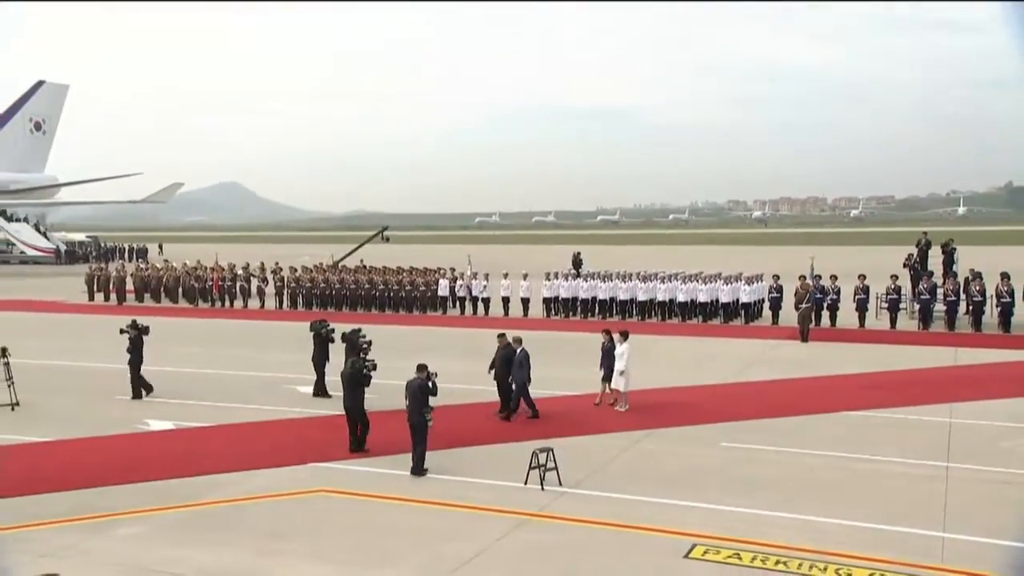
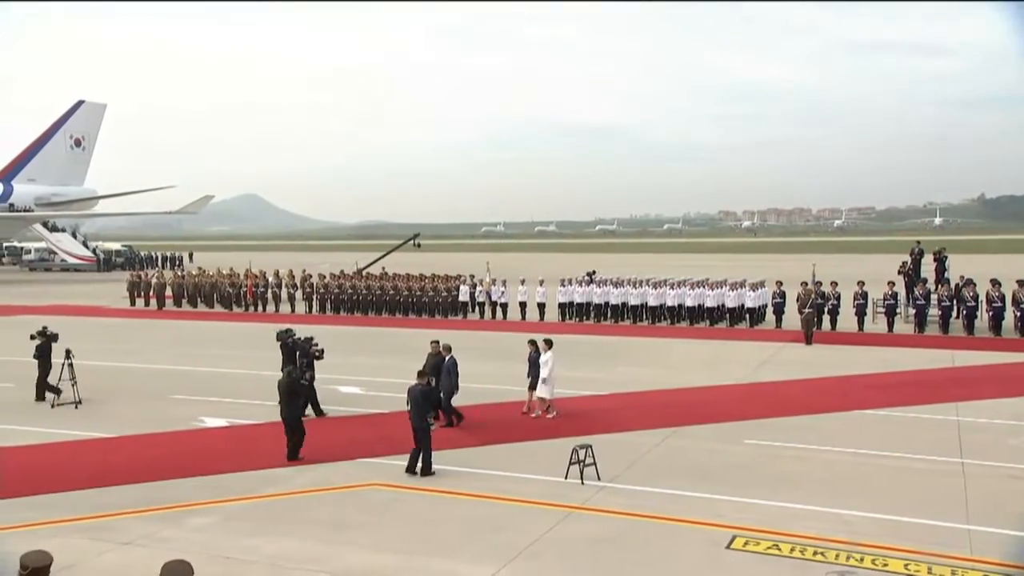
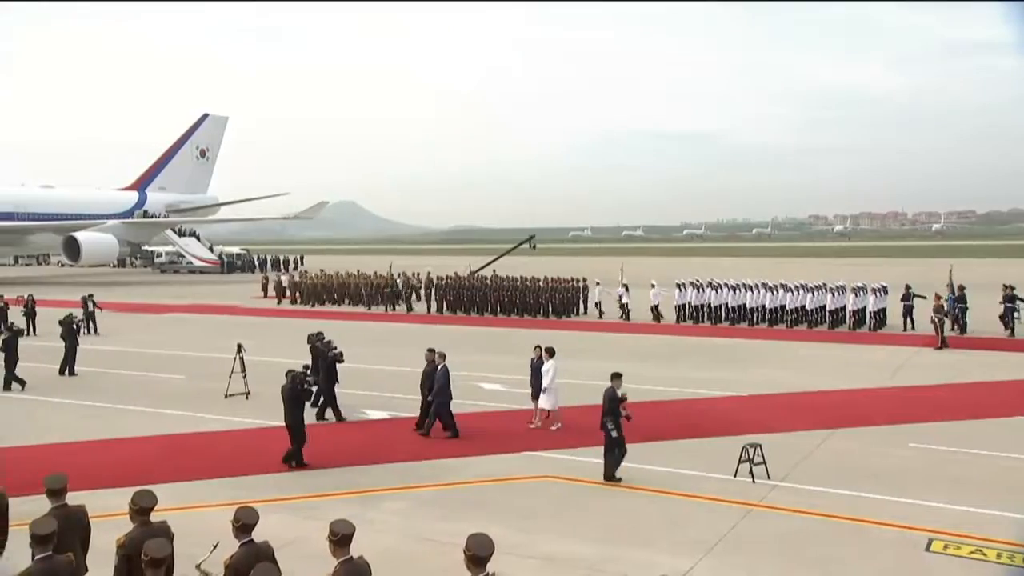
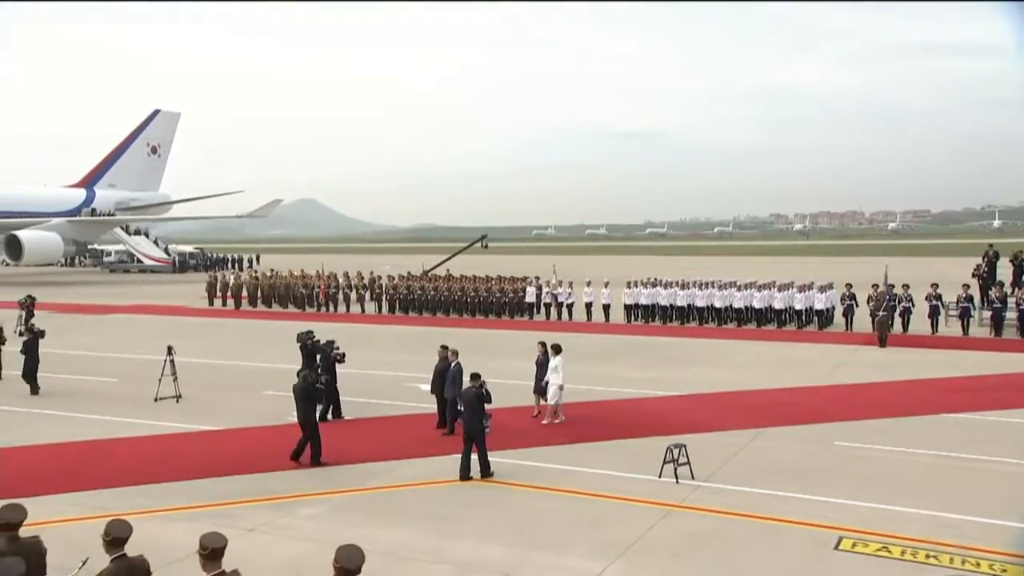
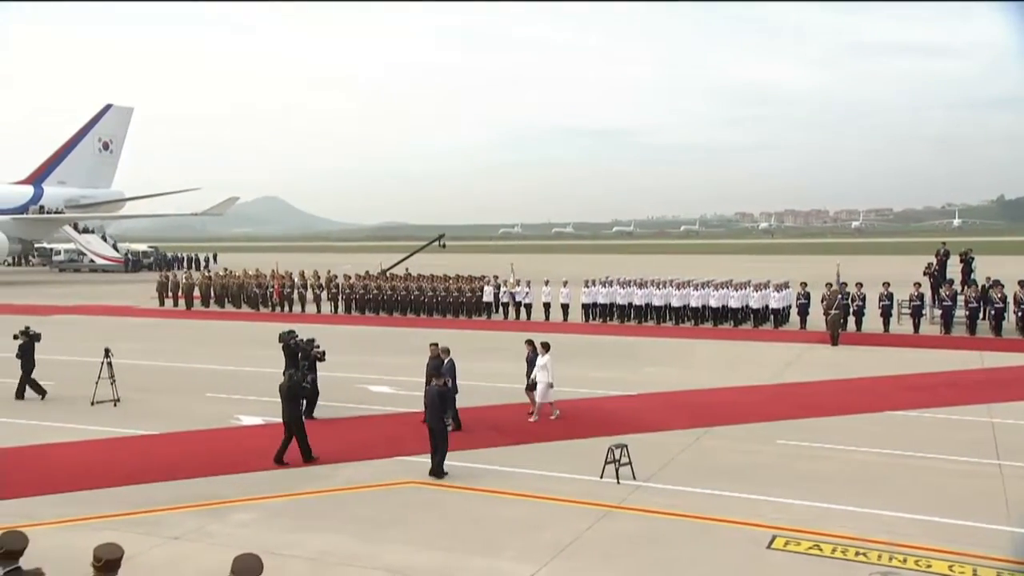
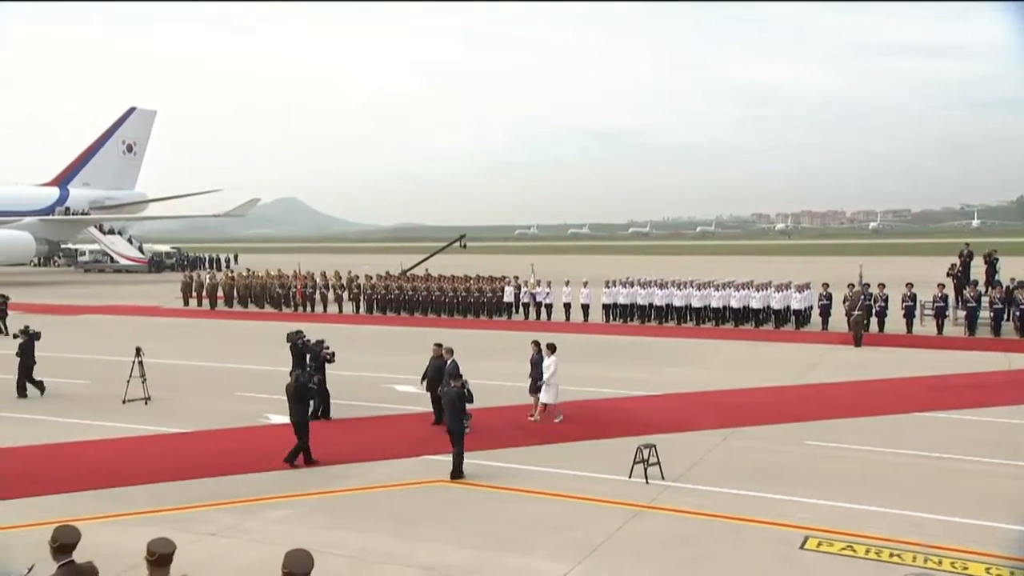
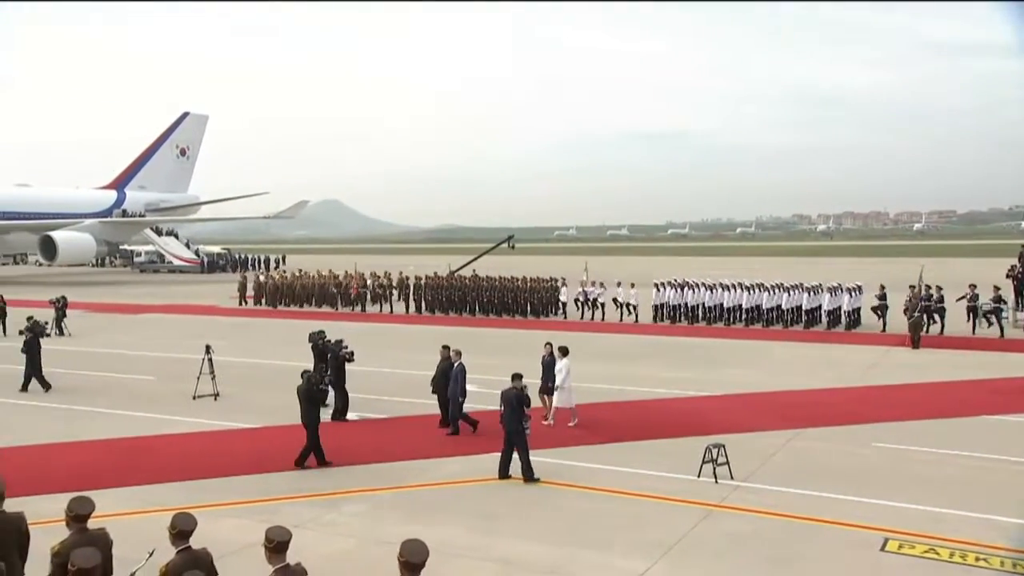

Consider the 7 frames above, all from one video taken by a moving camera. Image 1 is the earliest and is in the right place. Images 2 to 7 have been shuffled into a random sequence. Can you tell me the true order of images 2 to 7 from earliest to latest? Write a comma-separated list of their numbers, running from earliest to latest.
2, 5, 6, 4, 7, 3
